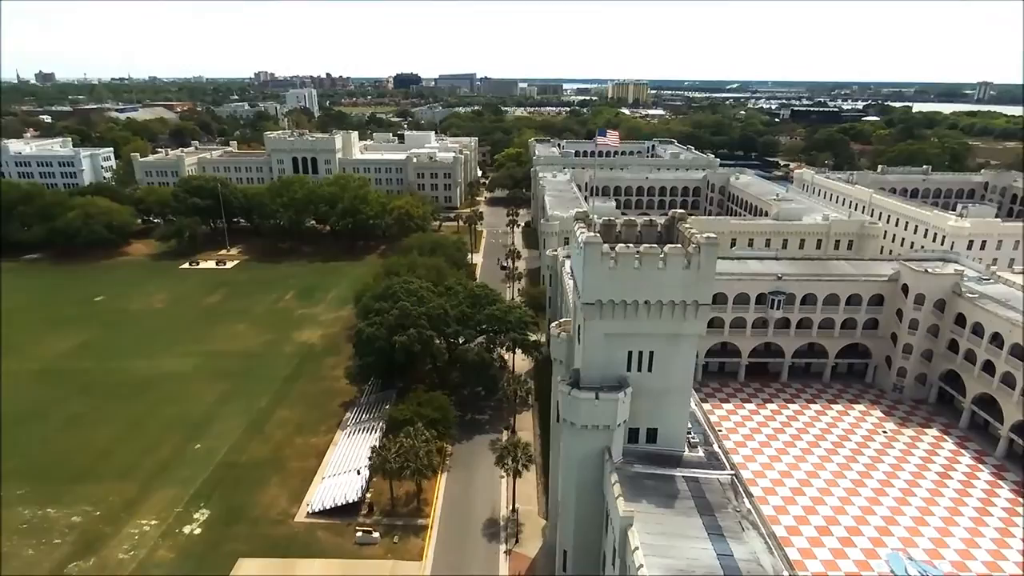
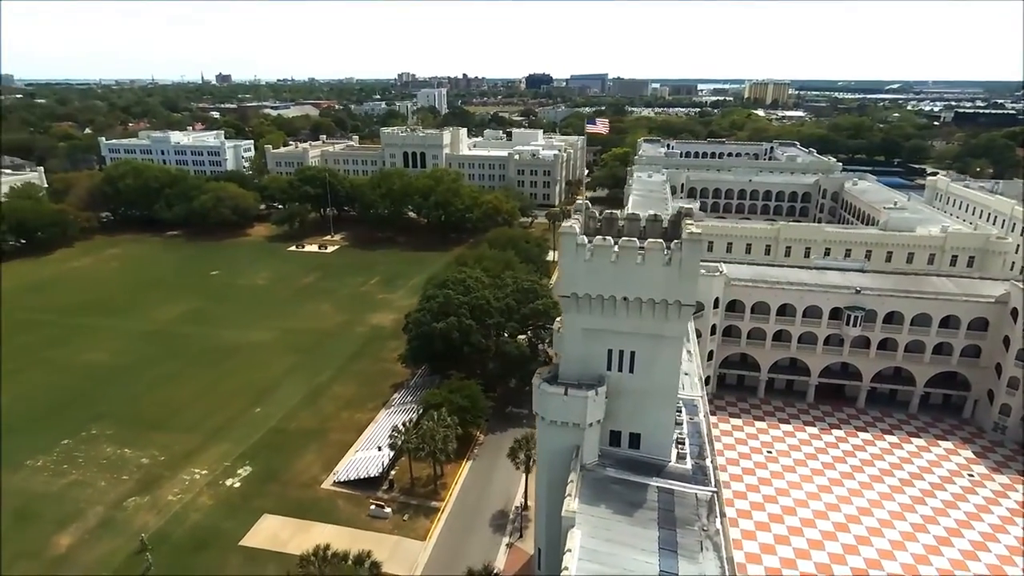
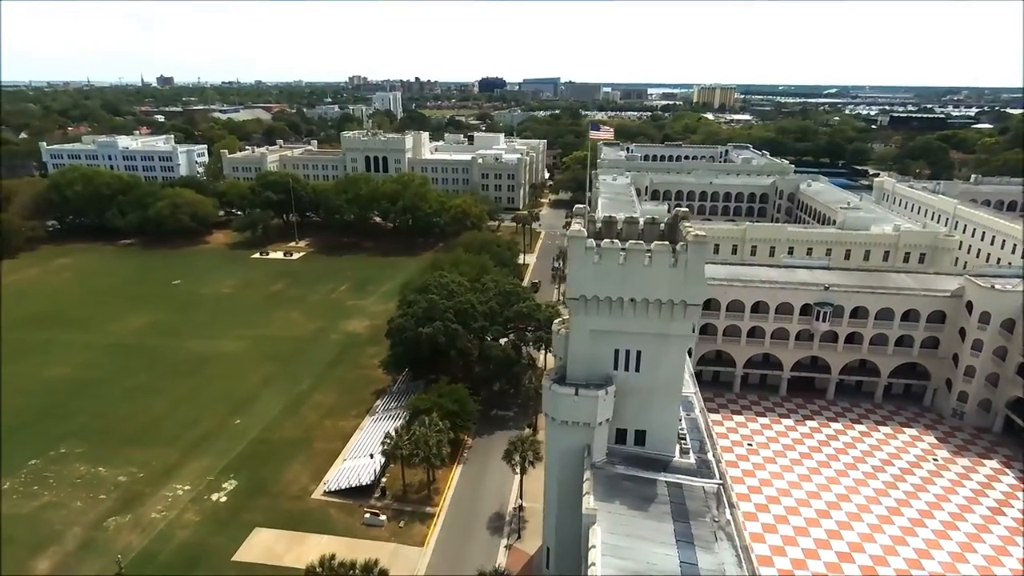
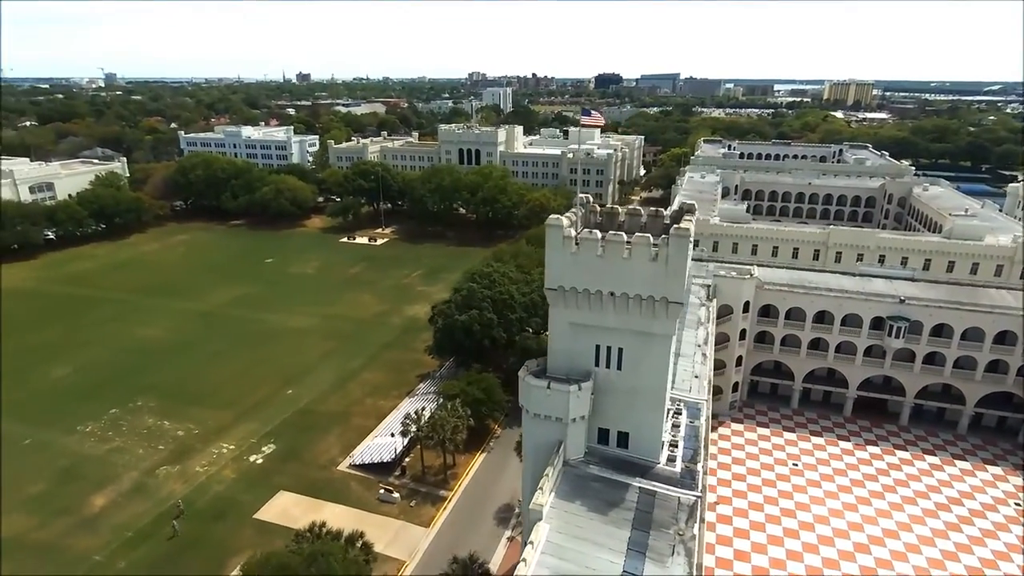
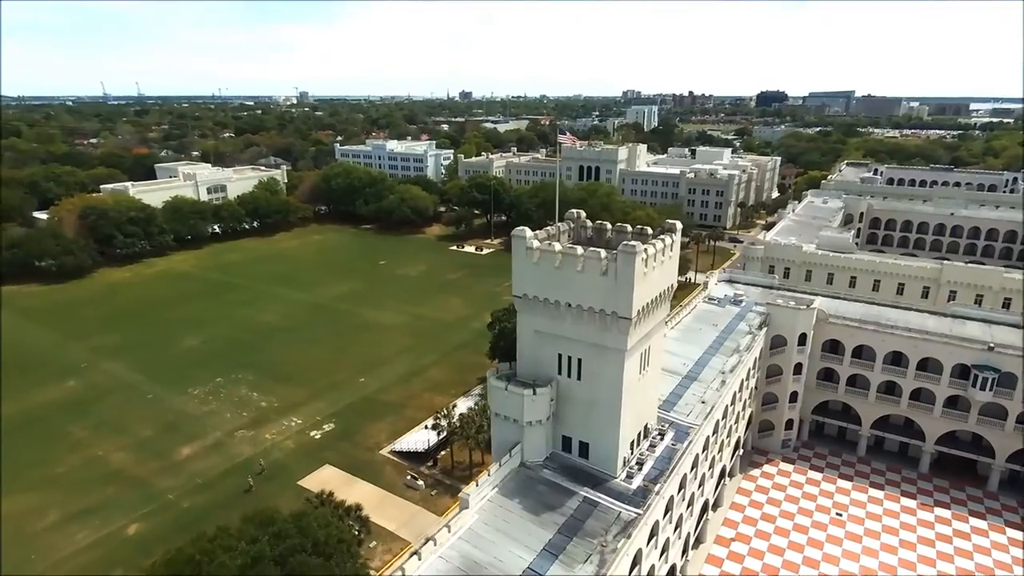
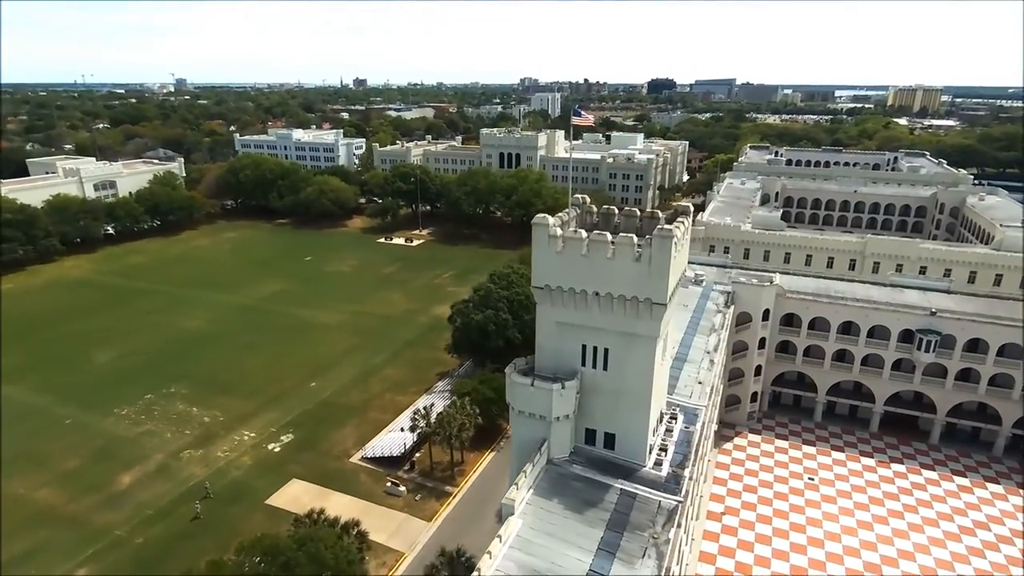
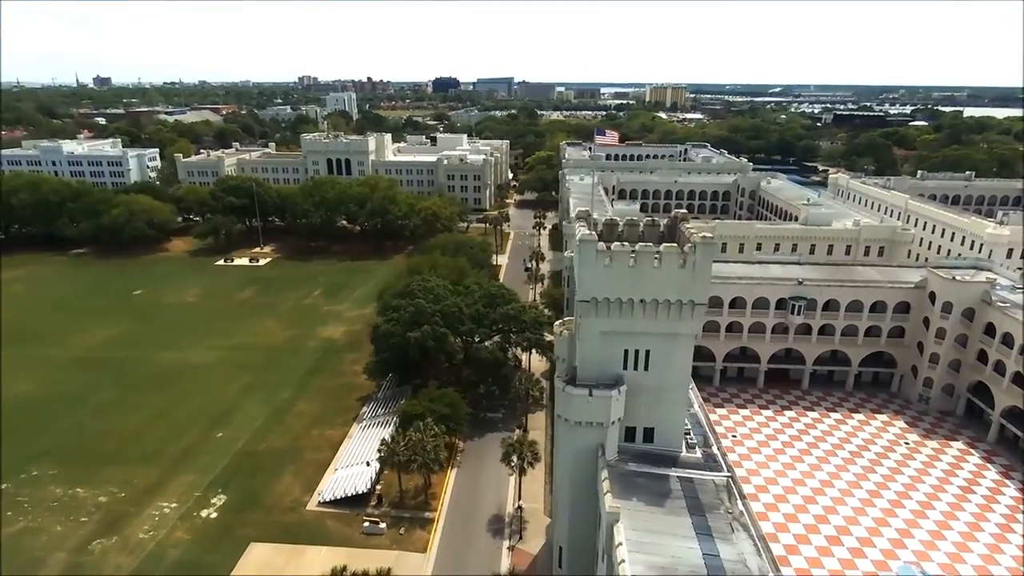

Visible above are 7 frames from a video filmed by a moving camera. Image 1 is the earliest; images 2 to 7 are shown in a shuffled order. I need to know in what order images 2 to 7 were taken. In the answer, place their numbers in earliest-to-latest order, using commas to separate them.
7, 3, 2, 4, 6, 5
